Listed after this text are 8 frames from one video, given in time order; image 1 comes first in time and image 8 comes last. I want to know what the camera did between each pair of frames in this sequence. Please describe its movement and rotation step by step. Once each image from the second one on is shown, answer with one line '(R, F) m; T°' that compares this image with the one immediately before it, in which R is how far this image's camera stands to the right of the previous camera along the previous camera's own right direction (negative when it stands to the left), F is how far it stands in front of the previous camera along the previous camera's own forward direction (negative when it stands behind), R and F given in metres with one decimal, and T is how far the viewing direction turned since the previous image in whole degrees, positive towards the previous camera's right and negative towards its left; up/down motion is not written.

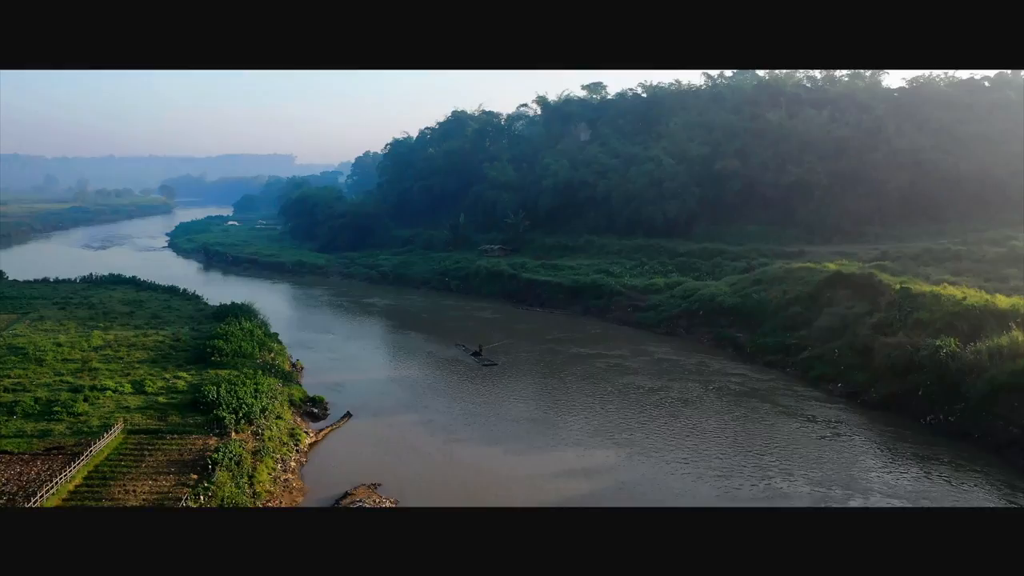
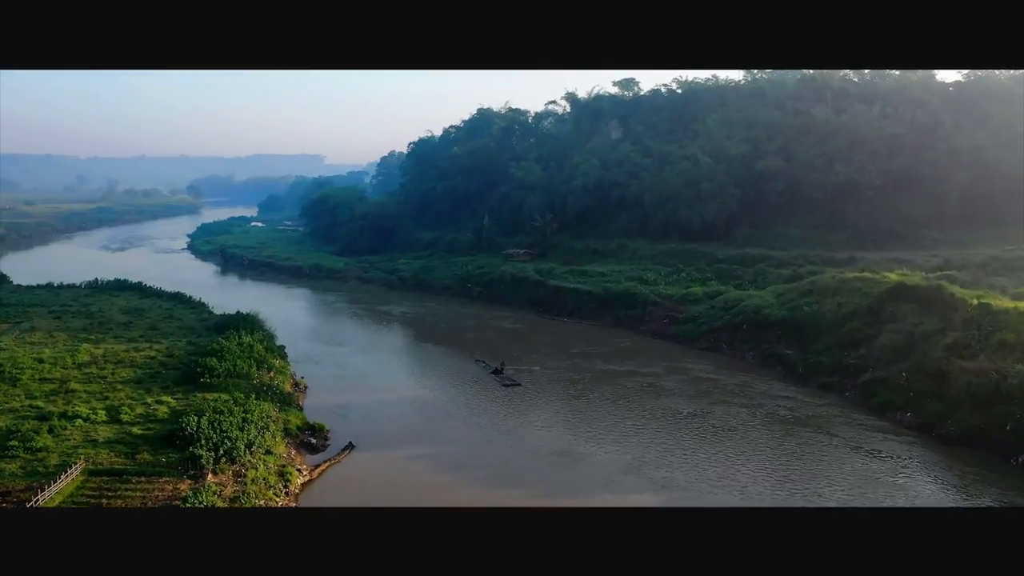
(+0.1, +1.6) m; -2°
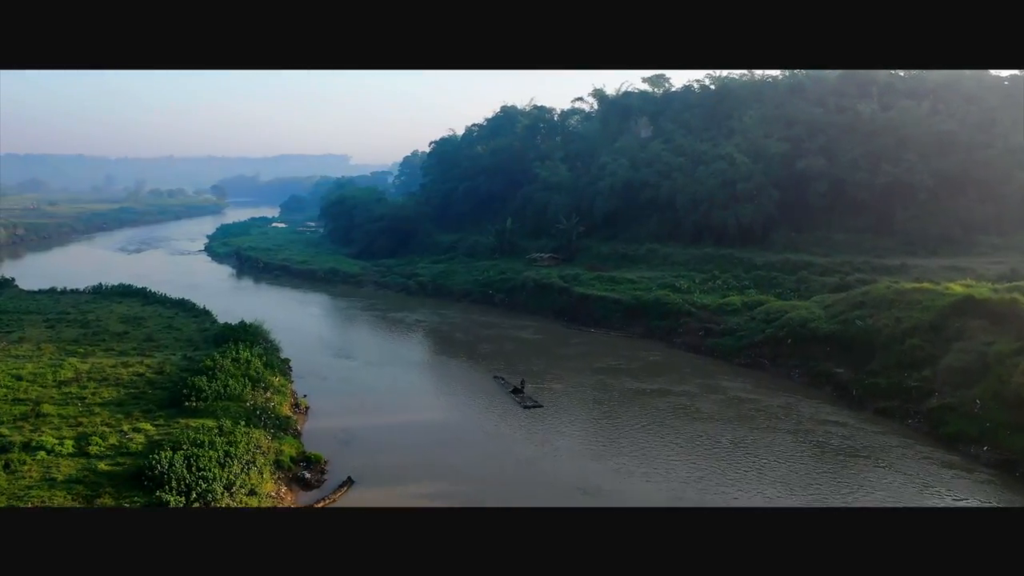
(+0.1, +1.4) m; -2°
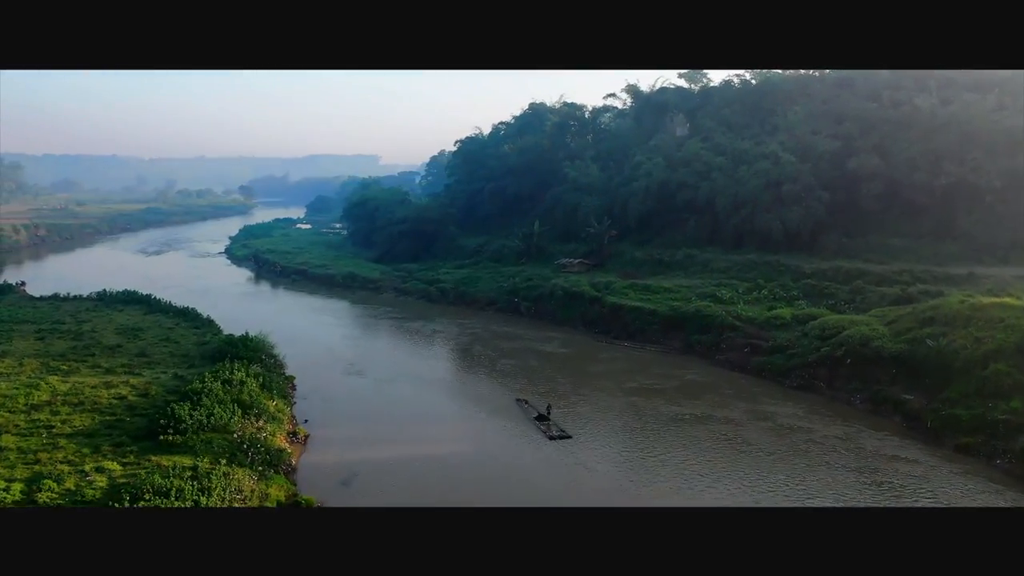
(+0.1, +1.6) m; -2°
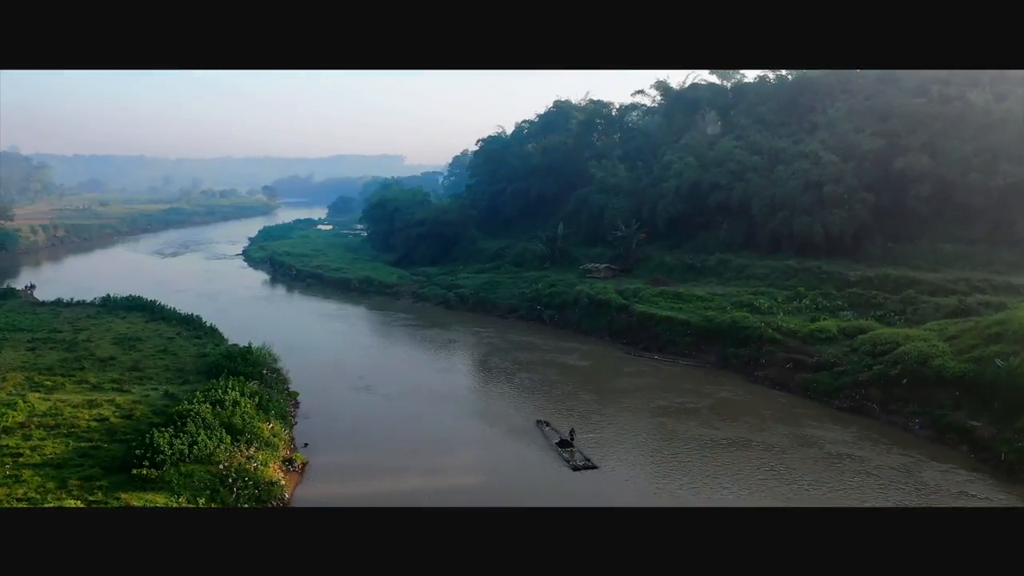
(+0.1, +1.2) m; -2°
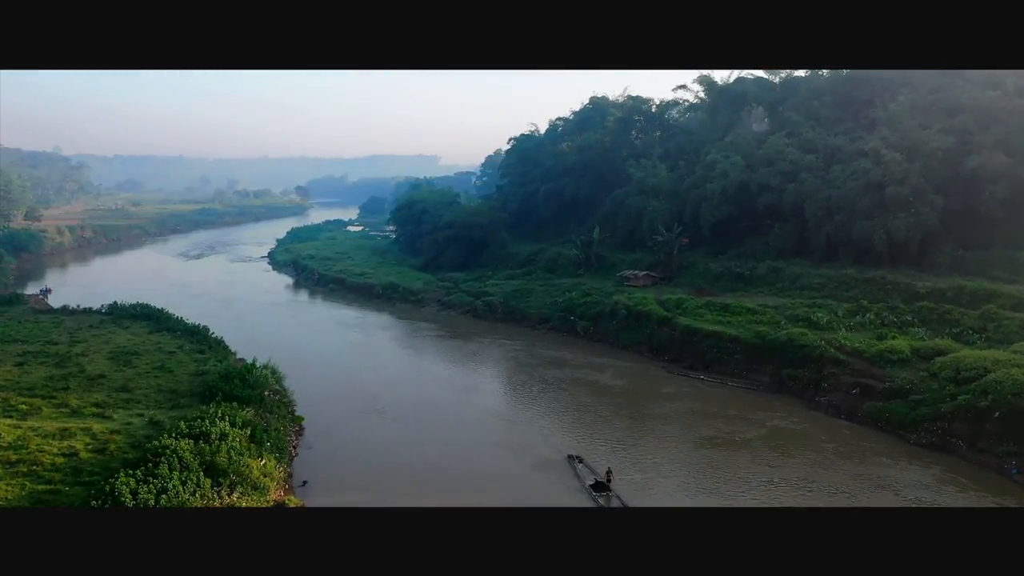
(+0.1, +1.6) m; -2°
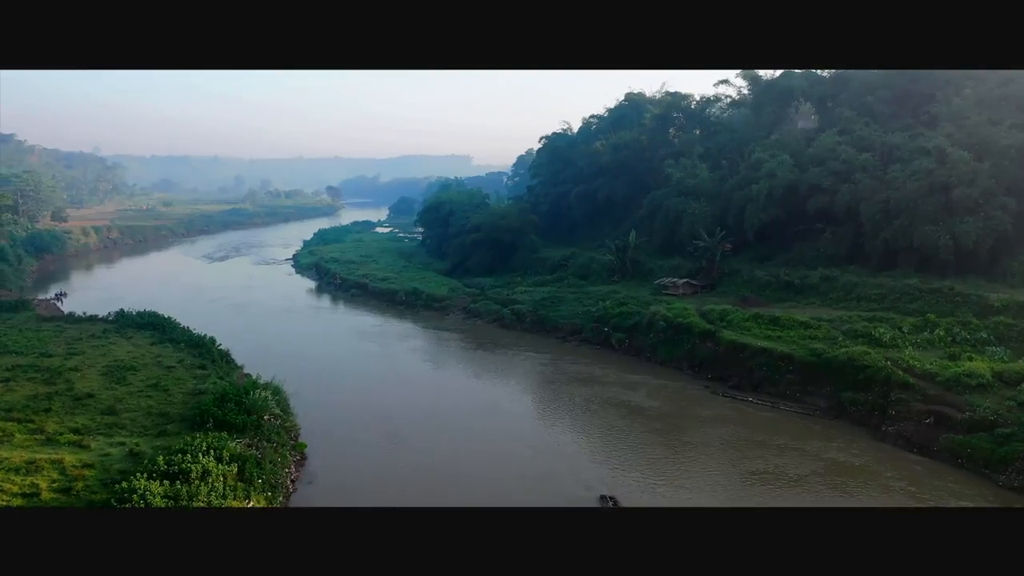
(+0.1, +1.4) m; -2°
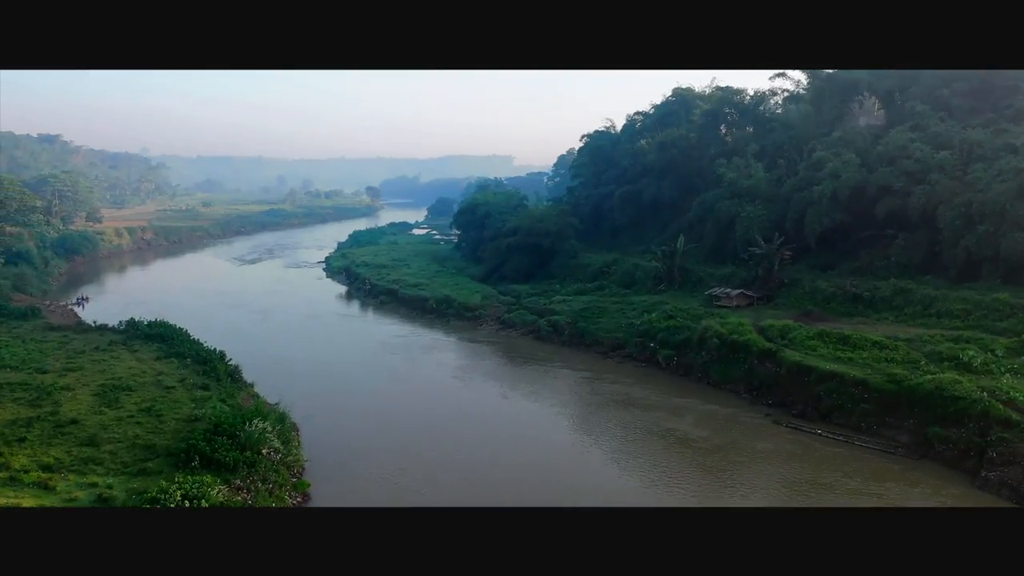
(+0.1, +1.6) m; -3°
